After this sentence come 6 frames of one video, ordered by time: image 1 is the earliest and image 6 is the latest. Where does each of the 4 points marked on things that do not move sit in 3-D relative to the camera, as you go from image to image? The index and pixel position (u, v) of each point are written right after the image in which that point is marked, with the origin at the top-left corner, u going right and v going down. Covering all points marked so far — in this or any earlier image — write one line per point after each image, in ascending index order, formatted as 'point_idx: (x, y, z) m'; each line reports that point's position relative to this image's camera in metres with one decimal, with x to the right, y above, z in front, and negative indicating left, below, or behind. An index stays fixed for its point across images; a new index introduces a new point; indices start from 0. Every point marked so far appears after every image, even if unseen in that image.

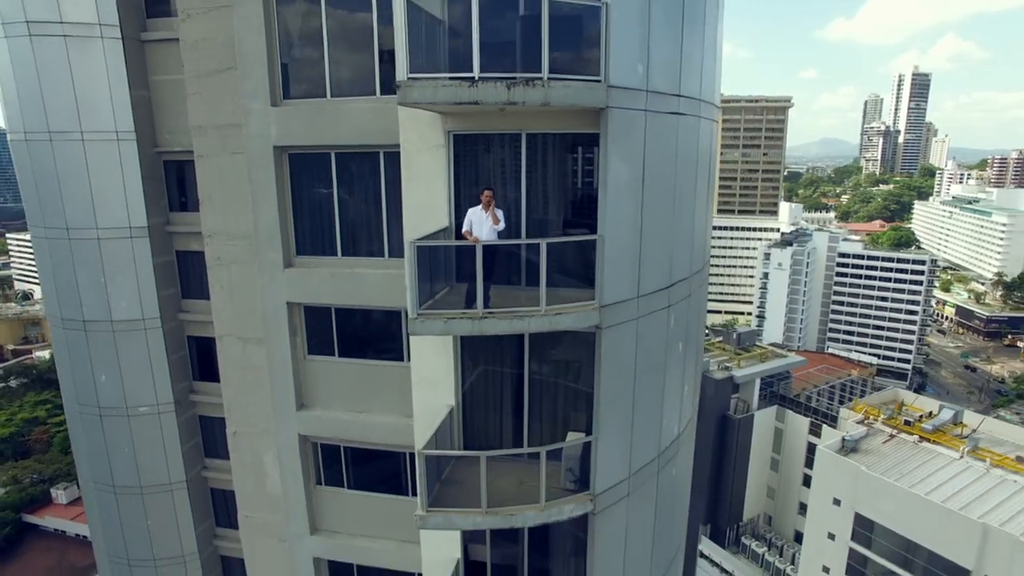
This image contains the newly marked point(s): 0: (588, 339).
0: (+0.7, -0.5, +5.6) m
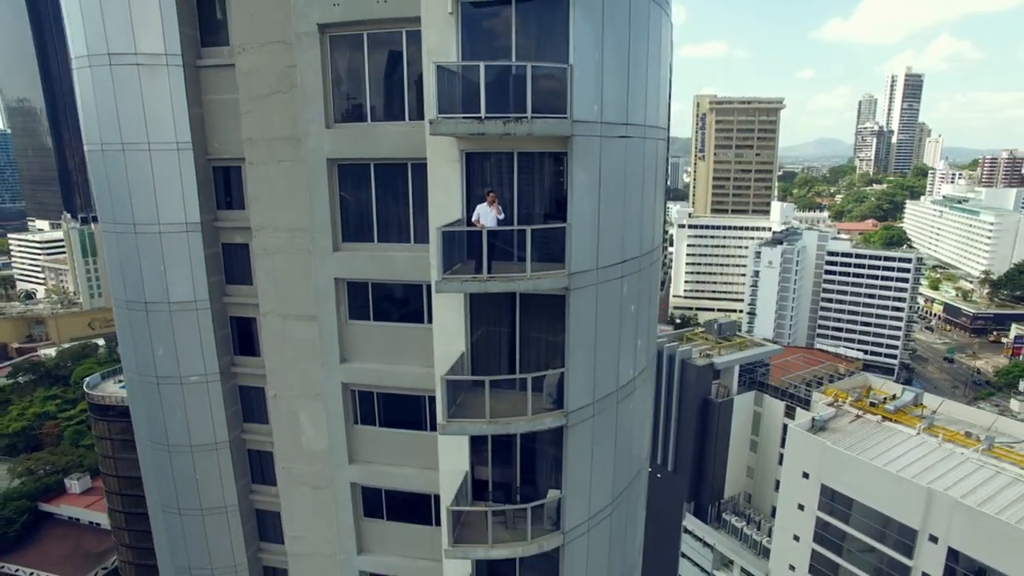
0: (+0.6, -0.2, +7.4) m
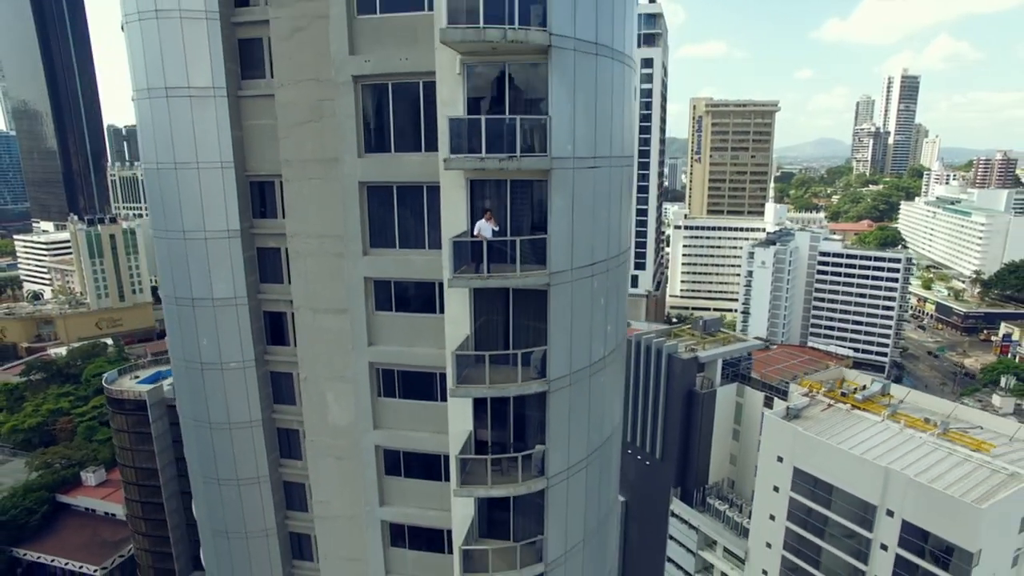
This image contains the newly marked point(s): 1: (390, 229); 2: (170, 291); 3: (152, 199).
0: (+0.5, -0.1, +9.3) m
1: (-2.2, +1.0, +10.4) m
2: (-8.6, -0.1, +13.9) m
3: (-8.7, +2.2, +13.4) m
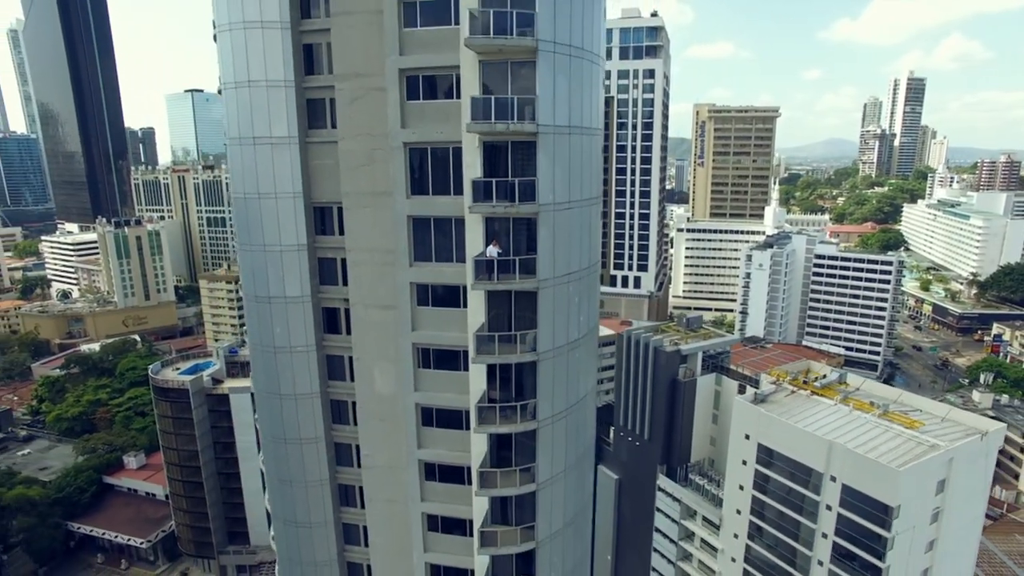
0: (+0.6, -0.2, +13.3) m
1: (-2.2, +1.0, +14.4) m
2: (-8.4, -0.1, +18.0) m
3: (-8.6, +2.1, +17.5) m
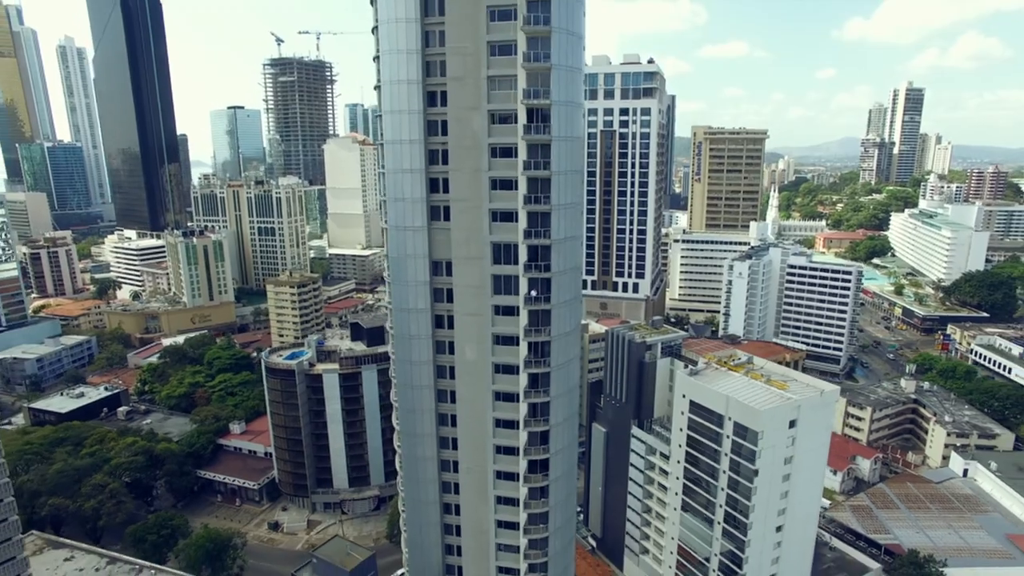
0: (+2.0, -1.2, +28.6) m
1: (-0.7, 0.0, +29.8) m
2: (-6.9, -1.1, +33.6) m
3: (-7.1, +1.2, +33.1) m
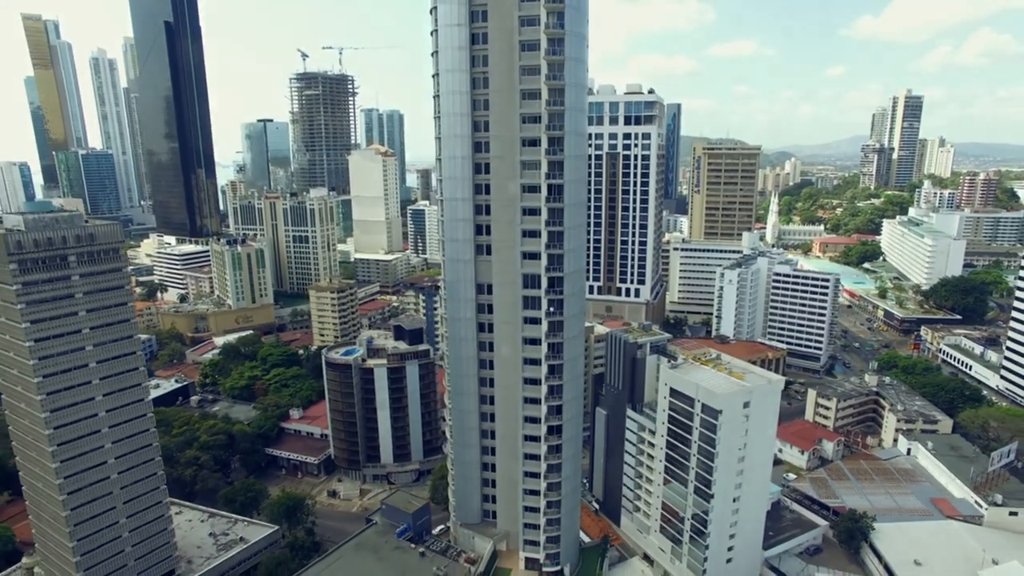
0: (+3.8, -2.4, +40.9) m
1: (+1.1, -1.3, +42.1) m
2: (-5.0, -2.3, +45.9) m
3: (-5.2, -0.1, +45.4) m
